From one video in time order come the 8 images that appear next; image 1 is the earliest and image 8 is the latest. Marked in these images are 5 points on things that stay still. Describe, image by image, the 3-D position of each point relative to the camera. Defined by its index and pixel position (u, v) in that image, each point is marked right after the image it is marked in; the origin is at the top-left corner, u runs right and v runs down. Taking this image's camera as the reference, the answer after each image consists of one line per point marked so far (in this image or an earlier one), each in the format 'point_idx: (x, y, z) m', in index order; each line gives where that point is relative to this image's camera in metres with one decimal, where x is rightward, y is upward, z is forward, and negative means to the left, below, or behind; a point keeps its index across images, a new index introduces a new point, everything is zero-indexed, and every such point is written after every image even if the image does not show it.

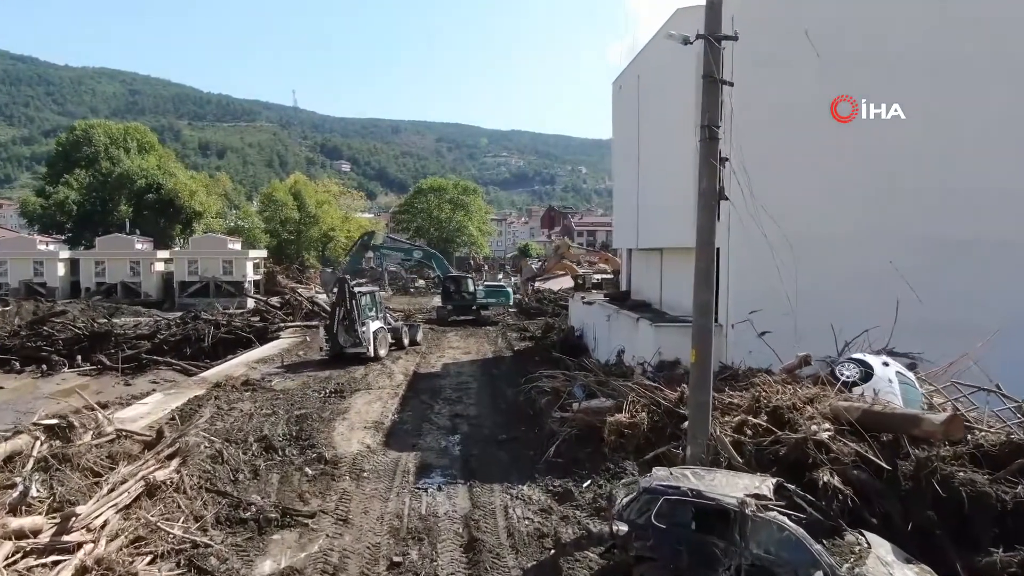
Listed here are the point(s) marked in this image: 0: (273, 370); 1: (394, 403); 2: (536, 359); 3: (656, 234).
0: (-5.5, -1.9, +18.2) m
1: (-2.1, -2.0, +13.8) m
2: (+0.6, -1.8, +19.7) m
3: (+3.1, +1.3, +17.1) m
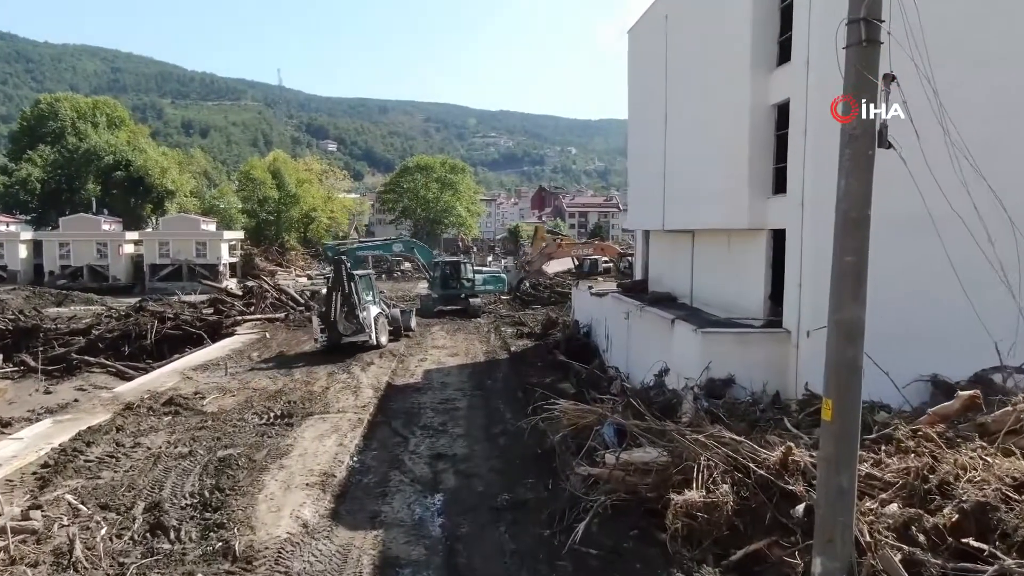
0: (-5.6, -1.7, +14.7) m
1: (-2.1, -1.9, +10.3) m
2: (+0.6, -1.6, +16.3) m
3: (+3.0, +1.4, +13.6) m
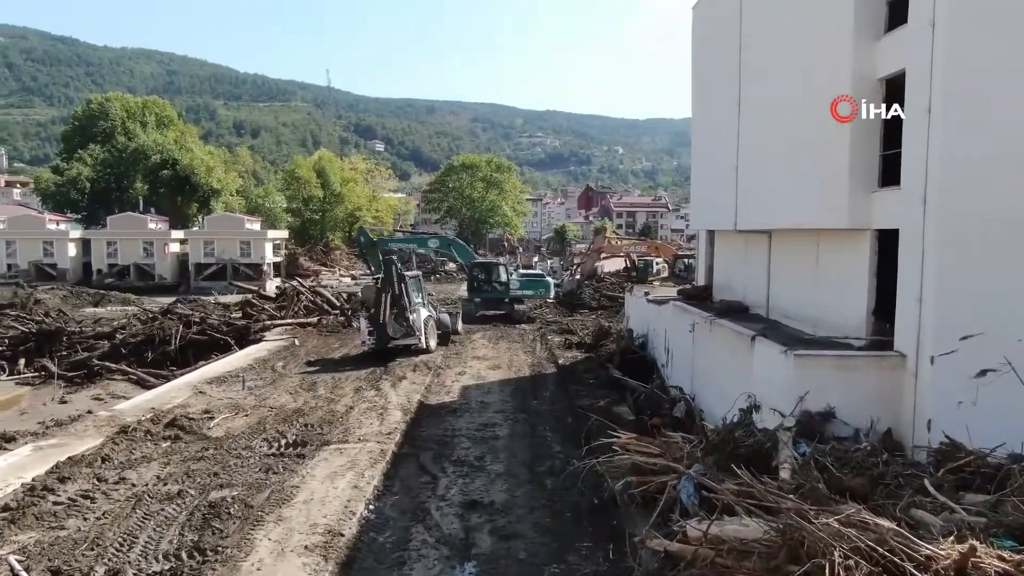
0: (-4.8, -1.8, +13.2) m
1: (-1.5, -2.0, +8.7) m
2: (+1.5, -1.7, +14.5) m
3: (+3.8, +1.3, +11.7) m
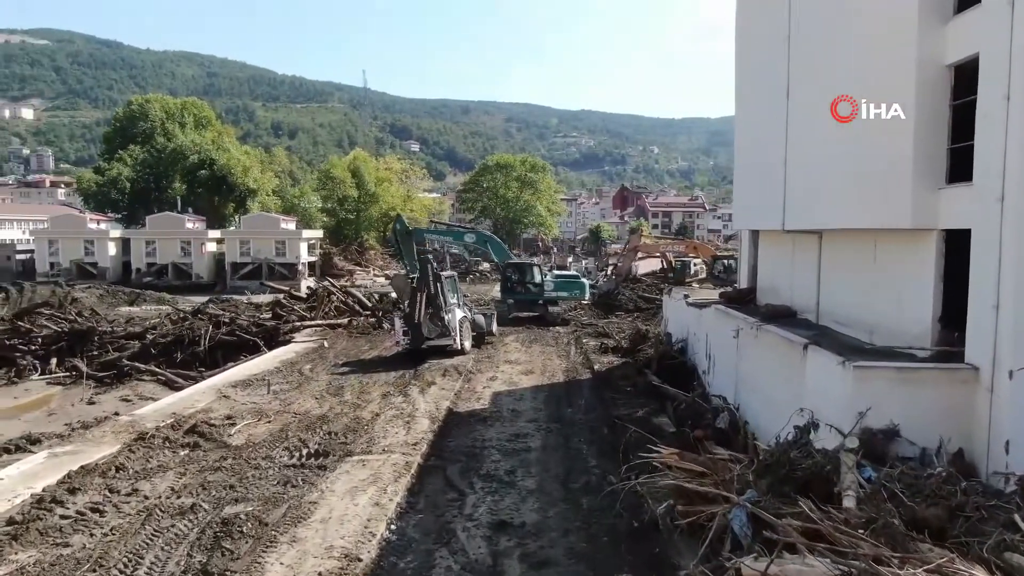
0: (-4.2, -1.8, +12.8) m
1: (-1.2, -2.1, +8.2) m
2: (+2.0, -1.8, +13.8) m
3: (+4.3, +1.2, +10.9) m
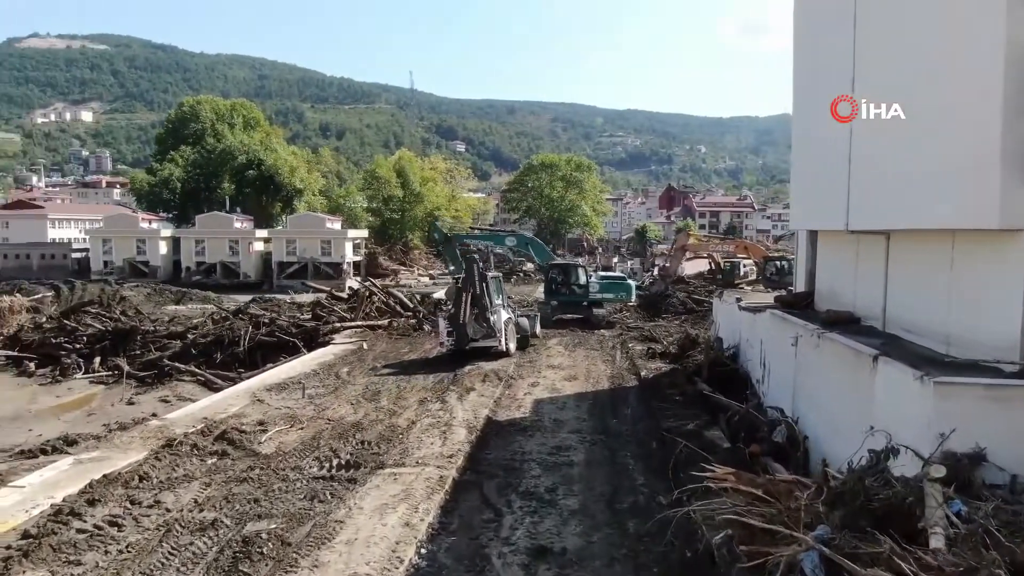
0: (-3.6, -1.8, +12.4) m
1: (-0.8, -2.1, +7.6) m
2: (+2.7, -1.8, +13.1) m
3: (+4.8, +1.2, +10.1) m
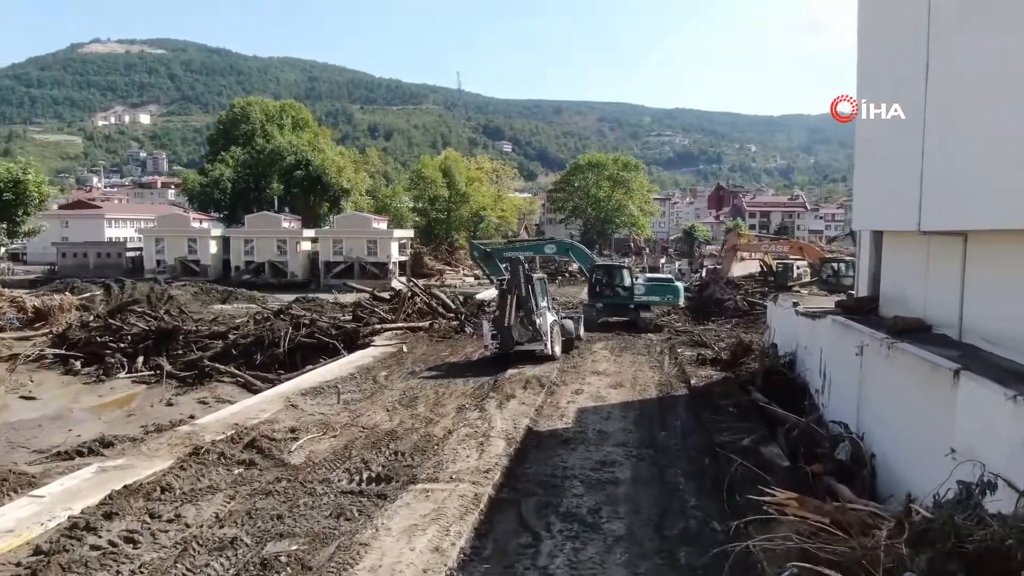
0: (-2.9, -1.9, +12.0) m
1: (-0.4, -2.2, +7.1) m
2: (+3.4, -1.9, +12.3) m
3: (+5.3, +1.1, +9.2) m
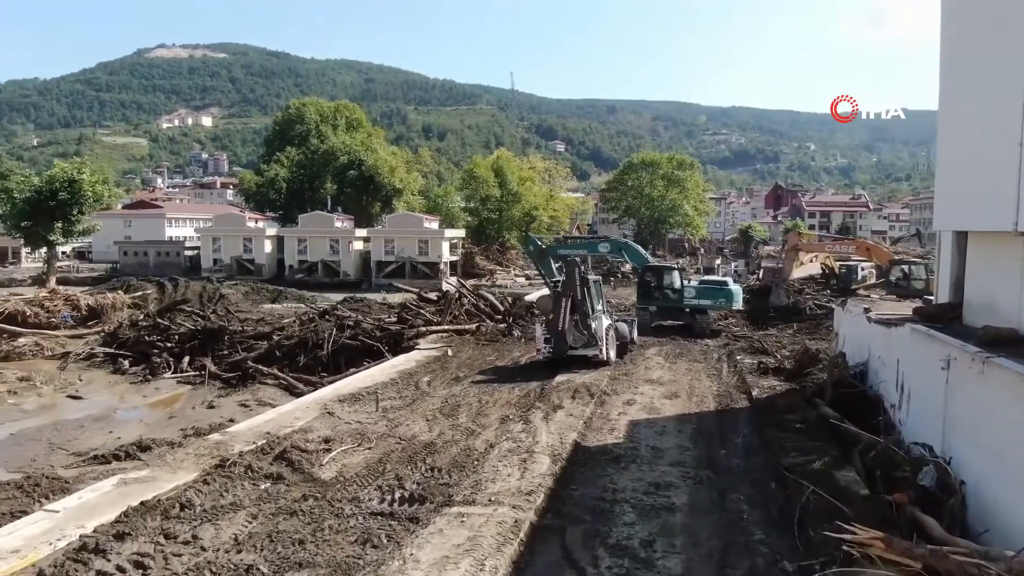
0: (-2.2, -1.9, +11.5) m
1: (-0.1, -2.2, +6.3) m
2: (+4.1, -2.0, +11.3) m
3: (+5.8, +1.0, +8.1) m
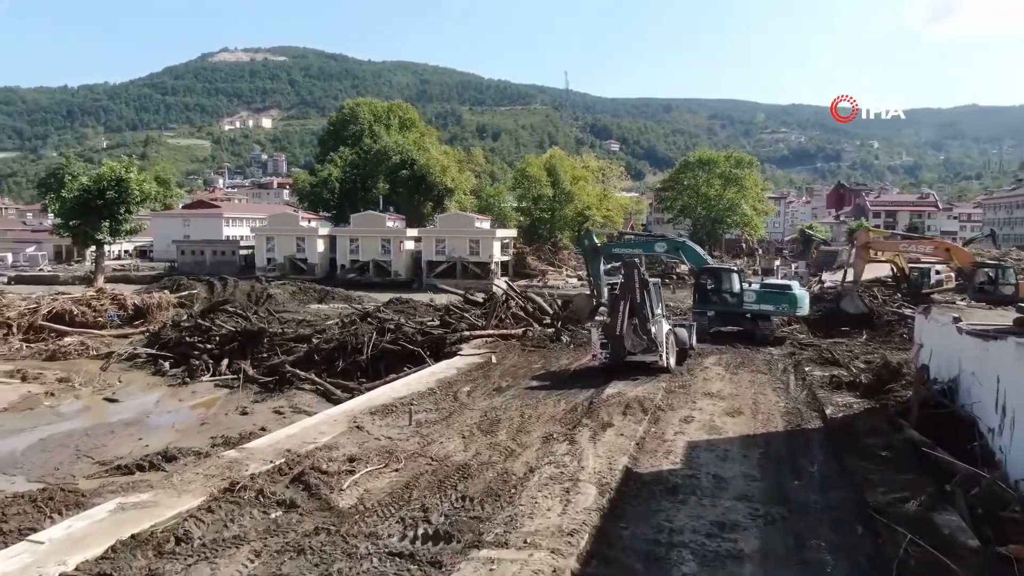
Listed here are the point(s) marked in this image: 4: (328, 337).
0: (-1.7, -2.0, +10.5) m
1: (+0.1, -2.3, +5.3) m
2: (+4.7, -2.1, +9.9) m
3: (+6.2, +0.9, +6.6) m
4: (-4.5, -1.2, +19.1) m
